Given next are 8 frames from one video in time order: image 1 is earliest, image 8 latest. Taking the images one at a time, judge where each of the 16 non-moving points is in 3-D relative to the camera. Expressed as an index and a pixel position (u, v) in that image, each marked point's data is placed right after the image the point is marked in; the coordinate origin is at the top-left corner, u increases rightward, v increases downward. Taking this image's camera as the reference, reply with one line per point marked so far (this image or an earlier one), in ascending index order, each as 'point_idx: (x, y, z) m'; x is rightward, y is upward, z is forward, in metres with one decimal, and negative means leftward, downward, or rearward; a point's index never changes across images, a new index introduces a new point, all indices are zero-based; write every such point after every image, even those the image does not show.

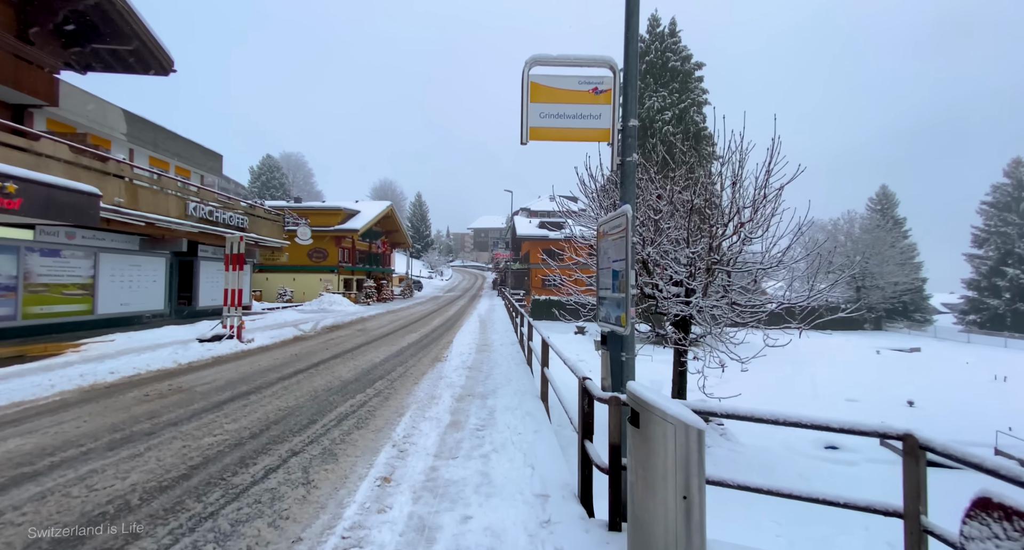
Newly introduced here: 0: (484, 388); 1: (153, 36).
0: (-0.3, -1.3, +5.3) m
1: (-8.3, +5.5, +10.7) m
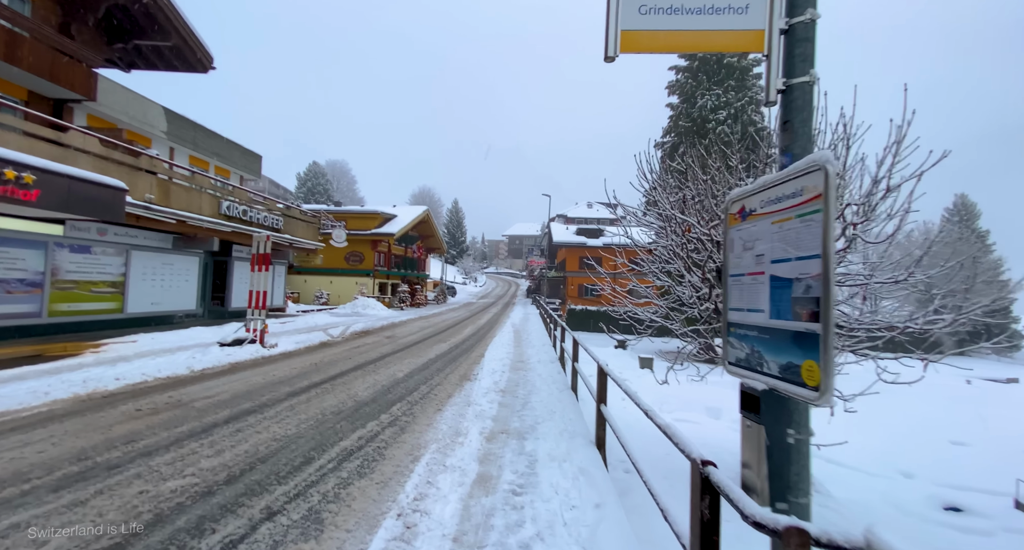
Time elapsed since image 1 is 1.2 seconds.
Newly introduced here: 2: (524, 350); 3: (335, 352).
0: (+0.1, -1.4, +4.3) m
1: (-7.2, +5.5, +10.4) m
2: (+0.3, -1.4, +8.9) m
3: (-3.4, -1.5, +8.8) m
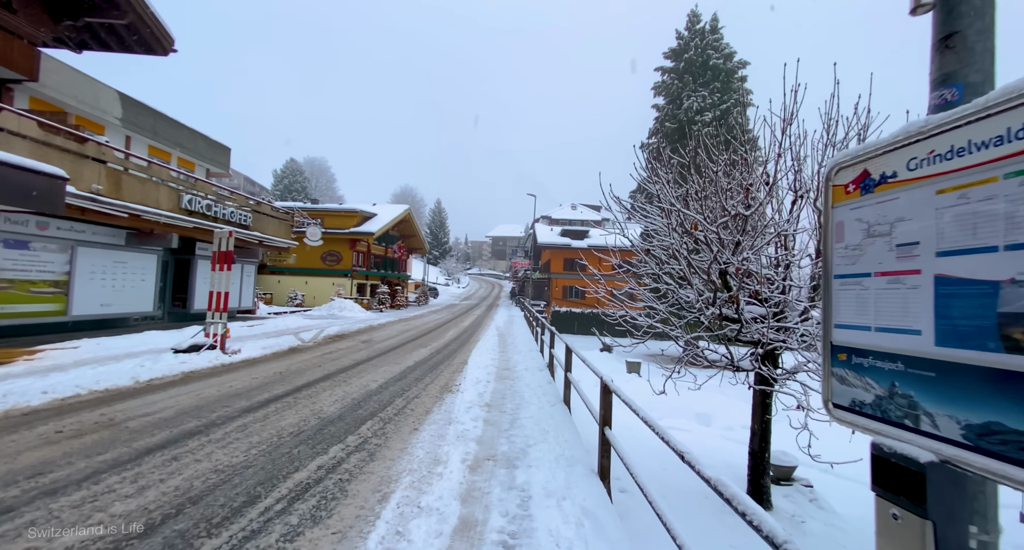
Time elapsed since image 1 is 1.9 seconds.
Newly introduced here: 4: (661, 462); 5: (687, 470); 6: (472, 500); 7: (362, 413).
0: (0.0, -1.4, +3.8) m
1: (-7.5, +5.5, +9.6) m
2: (0.0, -1.5, +8.3) m
3: (-3.7, -1.5, +8.2) m
4: (+2.0, -2.6, +6.3) m
5: (+2.3, -2.6, +6.1) m
6: (-0.2, -1.4, +2.8) m
7: (-1.5, -1.4, +4.7) m
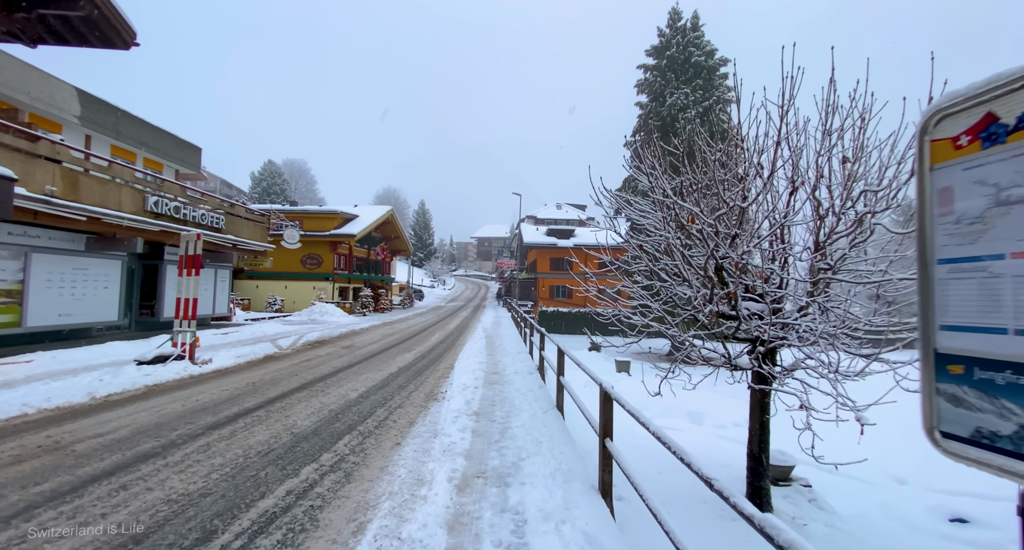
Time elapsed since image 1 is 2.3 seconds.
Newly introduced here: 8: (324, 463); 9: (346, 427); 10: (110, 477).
0: (-0.1, -1.4, +3.5) m
1: (-7.9, +5.4, +9.1) m
2: (-0.2, -1.5, +8.0) m
3: (-3.9, -1.5, +7.7) m
4: (+1.9, -2.5, +6.1) m
5: (+2.2, -2.5, +5.9) m
6: (-0.3, -1.4, +2.5) m
7: (-1.6, -1.4, +4.3) m
8: (-1.4, -1.4, +3.5) m
9: (-1.6, -1.4, +4.3) m
10: (-2.8, -1.4, +3.2) m
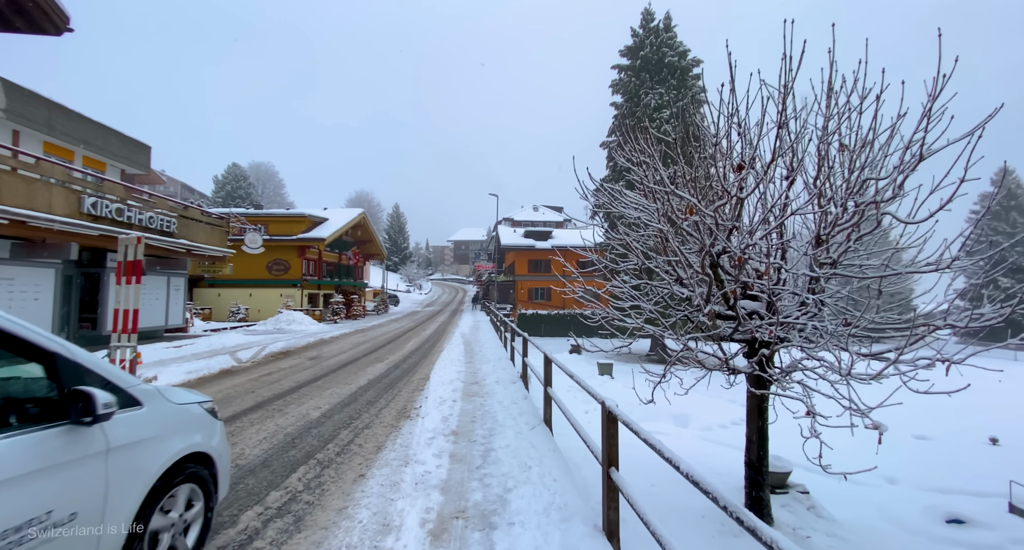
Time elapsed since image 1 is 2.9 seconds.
0: (-0.2, -1.4, +2.9) m
1: (-8.4, +5.2, +8.2) m
2: (-0.6, -1.5, +7.5) m
3: (-4.2, -1.6, +7.0) m
4: (+1.7, -2.5, +5.7) m
5: (+2.0, -2.5, +5.5) m
6: (-0.3, -1.3, +2.0) m
7: (-1.8, -1.5, +3.7) m
8: (-1.5, -1.4, +2.9) m
9: (-1.7, -1.5, +3.7) m
10: (-2.9, -1.5, +2.5) m
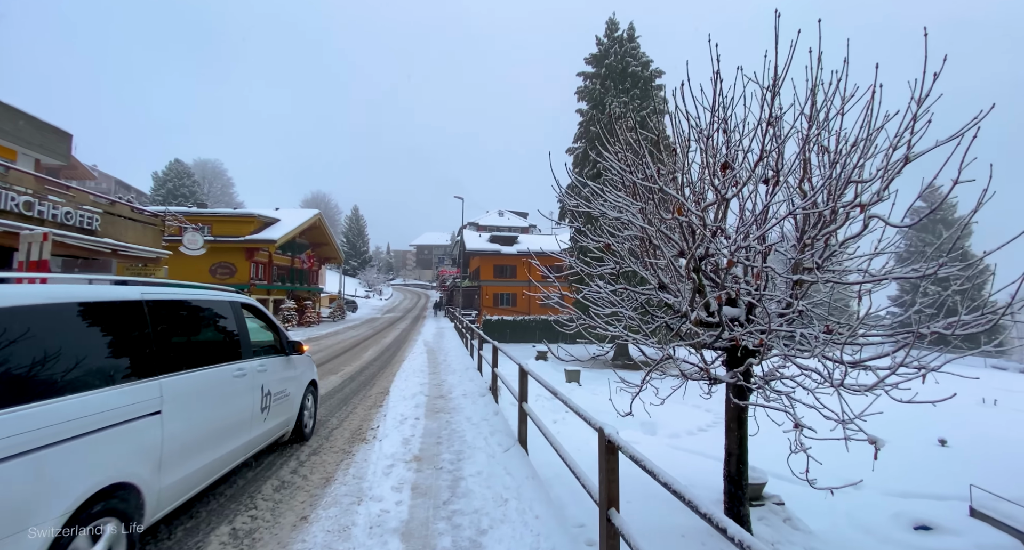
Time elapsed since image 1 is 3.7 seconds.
0: (-0.3, -1.4, +2.5) m
1: (-8.9, +5.1, +7.1) m
2: (-1.1, -1.6, +6.9) m
3: (-4.6, -1.7, +6.2) m
4: (+1.3, -2.6, +5.3) m
5: (+1.7, -2.6, +5.1) m
6: (-0.4, -1.3, +1.5) m
7: (-2.0, -1.5, +3.1) m
8: (-1.6, -1.4, +2.3) m
9: (-1.9, -1.5, +3.1) m
10: (-3.0, -1.4, +1.8) m
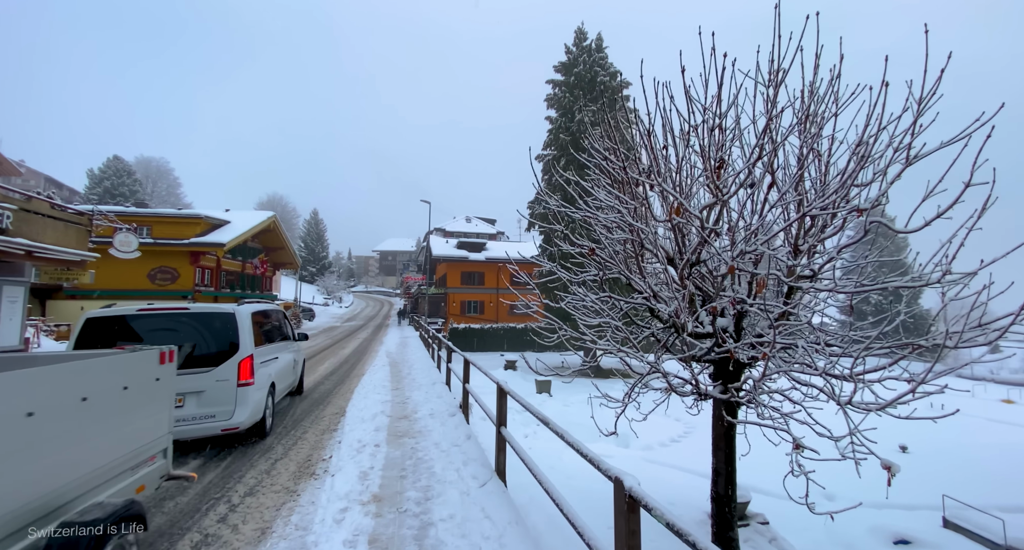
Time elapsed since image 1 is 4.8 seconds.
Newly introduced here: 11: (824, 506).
0: (-0.4, -1.4, +1.9) m
1: (-9.2, +5.1, +6.0) m
2: (-1.5, -1.6, +6.3) m
3: (-5.0, -1.7, +5.3) m
4: (+1.1, -2.6, +4.9) m
5: (+1.4, -2.6, +4.7) m
6: (-0.4, -1.4, +0.9) m
7: (-2.1, -1.5, +2.4) m
8: (-1.7, -1.4, +1.6) m
9: (-2.0, -1.5, +2.5) m
10: (-3.0, -1.4, +1.1) m
11: (+4.5, -3.3, +6.5) m
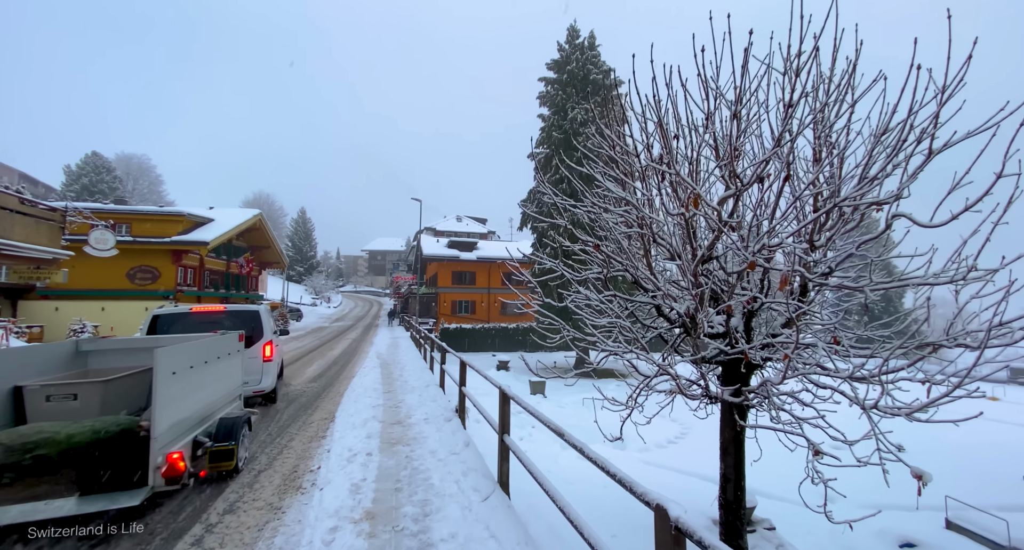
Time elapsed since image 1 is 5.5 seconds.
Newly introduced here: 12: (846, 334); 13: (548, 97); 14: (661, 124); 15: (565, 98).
0: (-0.3, -1.4, +1.7) m
1: (-9.3, +5.1, +5.5) m
2: (-1.5, -1.6, +6.1) m
3: (-5.0, -1.7, +4.9) m
4: (+1.0, -2.6, +4.7) m
5: (+1.4, -2.6, +4.5) m
6: (-0.3, -1.3, +0.7) m
7: (-2.0, -1.5, +2.1) m
8: (-1.6, -1.4, +1.4) m
9: (-1.9, -1.5, +2.2) m
10: (-2.9, -1.4, +0.8) m
11: (+4.5, -3.3, +6.4) m
12: (+2.7, -0.5, +3.6) m
13: (+1.6, +8.0, +20.2) m
14: (+1.3, +1.3, +4.1) m
15: (+2.2, +7.6, +19.3) m
